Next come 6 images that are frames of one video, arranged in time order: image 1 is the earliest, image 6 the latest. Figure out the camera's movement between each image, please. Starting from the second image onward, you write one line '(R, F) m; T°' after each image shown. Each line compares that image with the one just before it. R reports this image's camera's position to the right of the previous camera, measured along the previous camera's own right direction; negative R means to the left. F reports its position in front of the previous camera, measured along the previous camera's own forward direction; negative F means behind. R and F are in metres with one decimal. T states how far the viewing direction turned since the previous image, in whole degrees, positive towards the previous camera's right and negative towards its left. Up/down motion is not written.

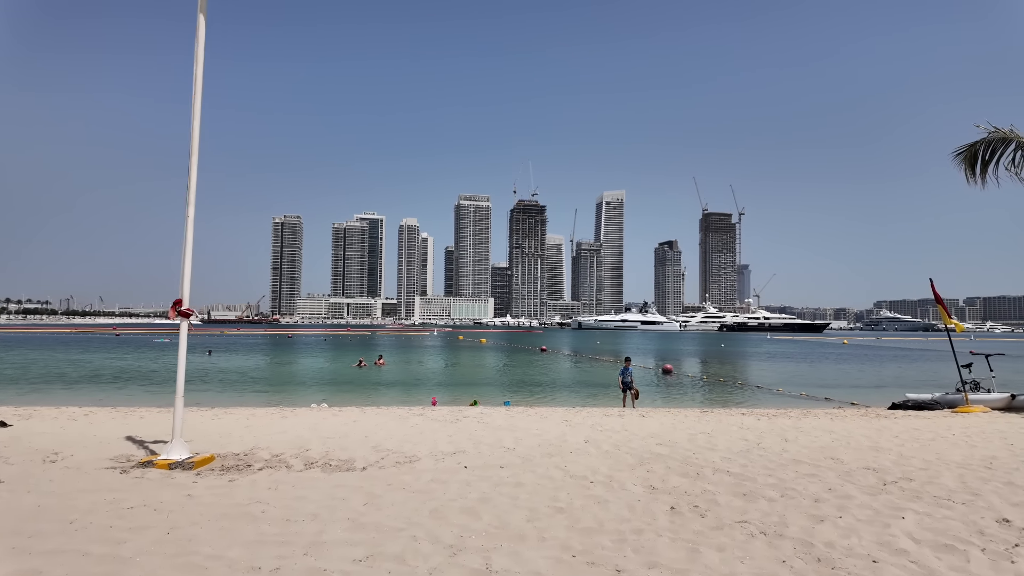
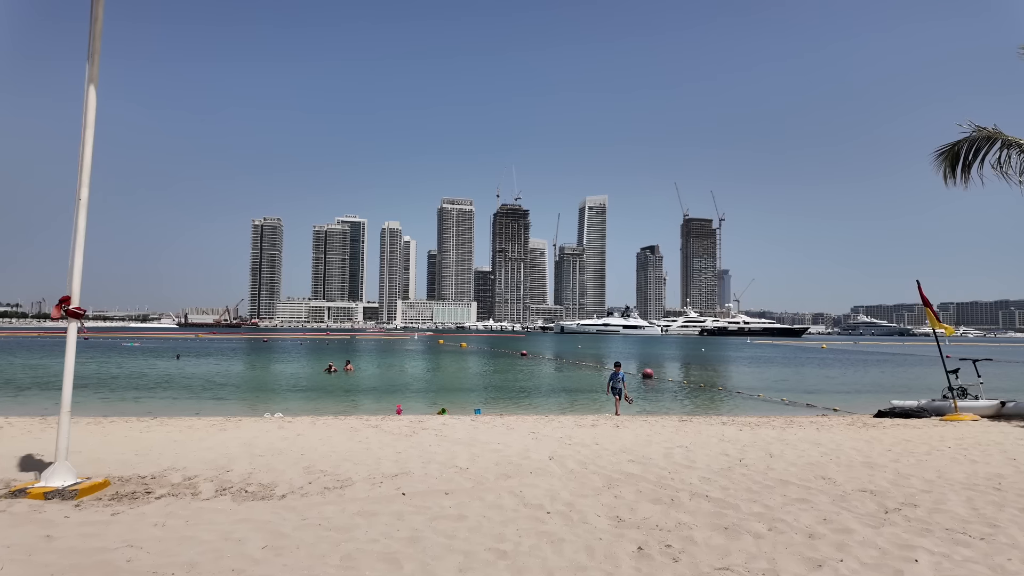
(+0.4, +1.0) m; +2°
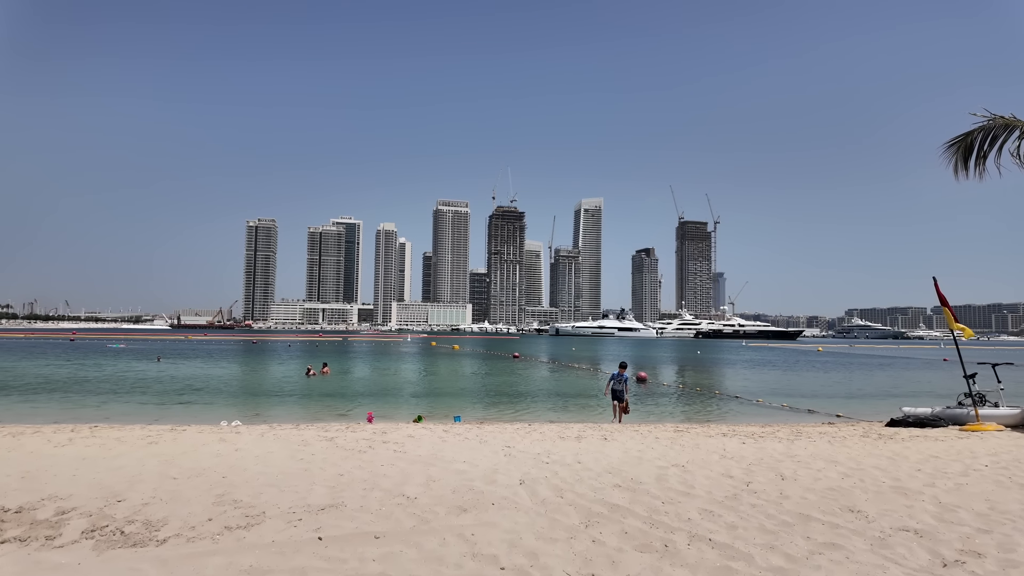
(+0.4, +1.4) m; 0°
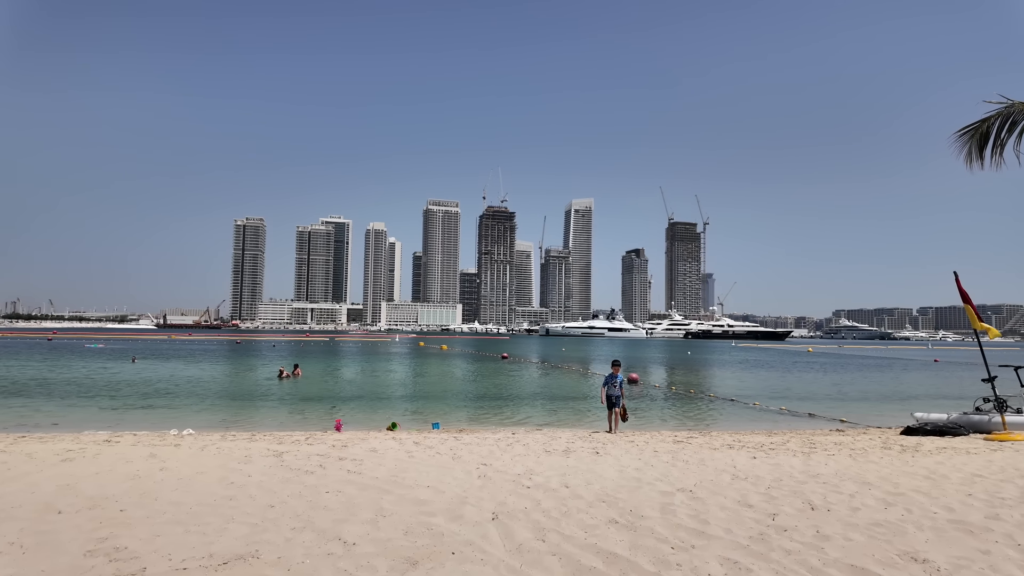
(+0.2, +1.4) m; +1°
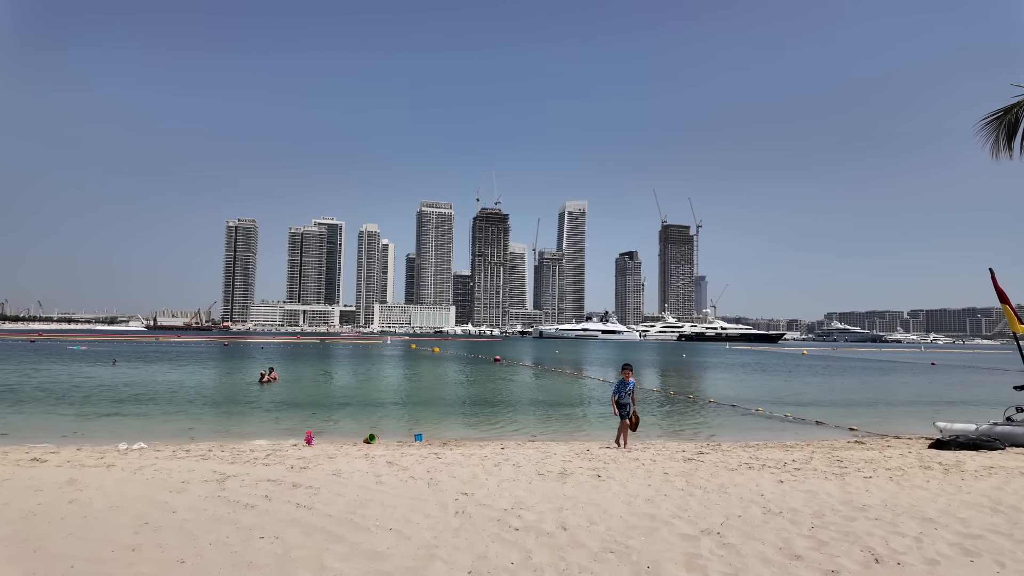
(+0.1, +1.4) m; +1°
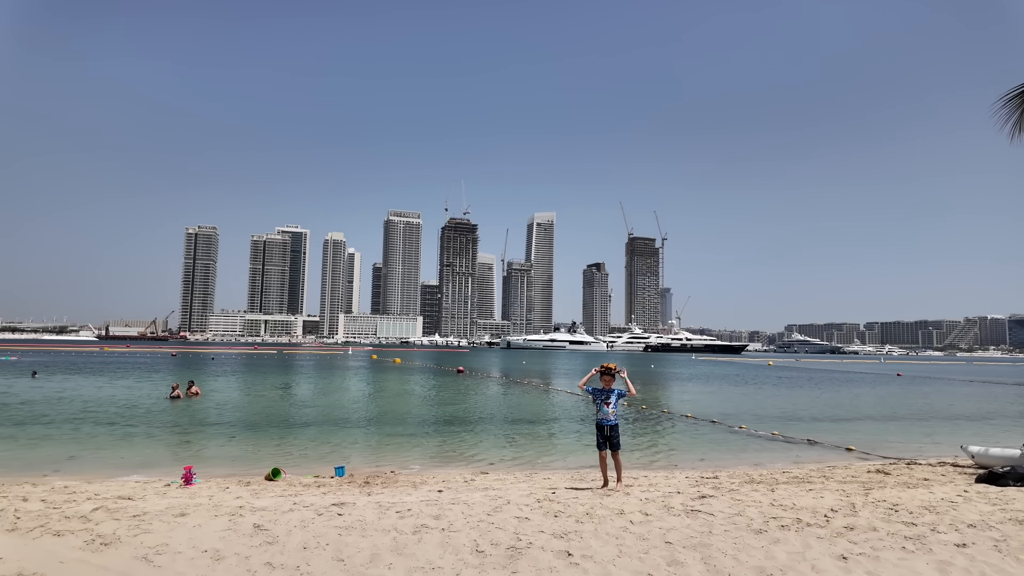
(+0.4, +2.9) m; +3°
